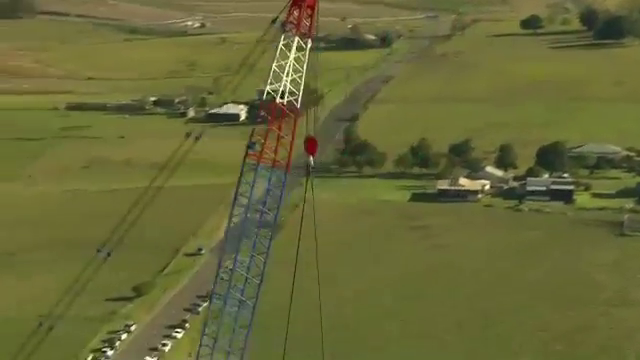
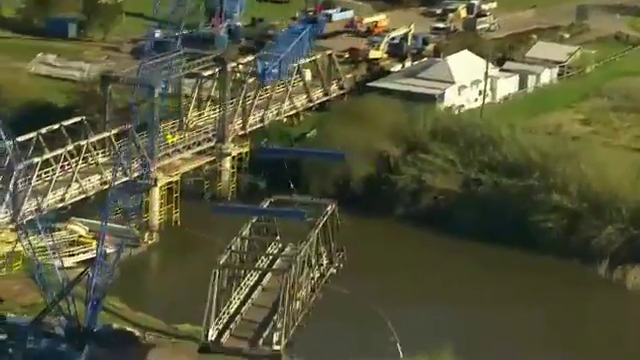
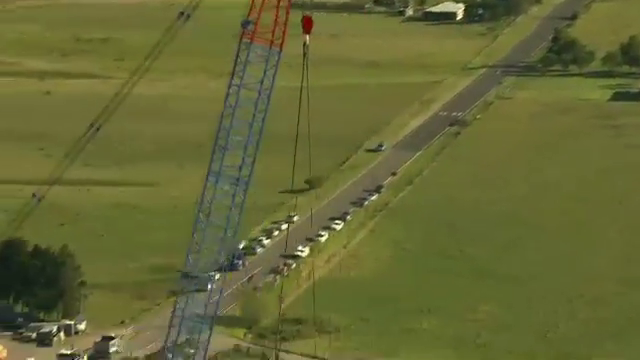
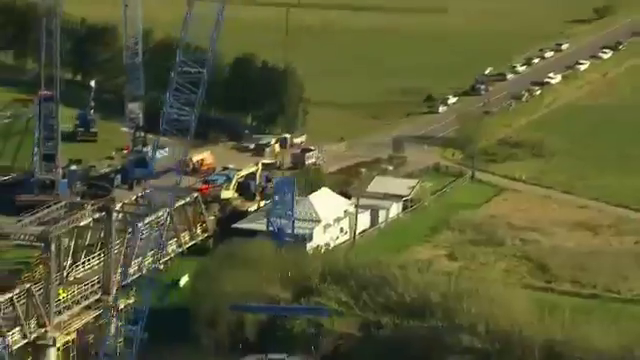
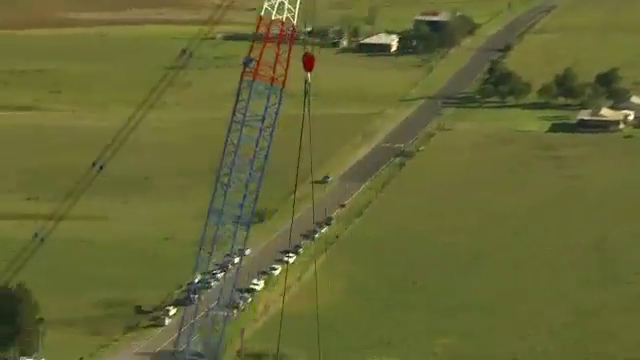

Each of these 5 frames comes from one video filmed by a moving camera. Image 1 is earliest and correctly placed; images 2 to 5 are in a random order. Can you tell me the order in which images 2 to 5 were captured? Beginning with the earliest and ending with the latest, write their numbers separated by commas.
5, 3, 4, 2
